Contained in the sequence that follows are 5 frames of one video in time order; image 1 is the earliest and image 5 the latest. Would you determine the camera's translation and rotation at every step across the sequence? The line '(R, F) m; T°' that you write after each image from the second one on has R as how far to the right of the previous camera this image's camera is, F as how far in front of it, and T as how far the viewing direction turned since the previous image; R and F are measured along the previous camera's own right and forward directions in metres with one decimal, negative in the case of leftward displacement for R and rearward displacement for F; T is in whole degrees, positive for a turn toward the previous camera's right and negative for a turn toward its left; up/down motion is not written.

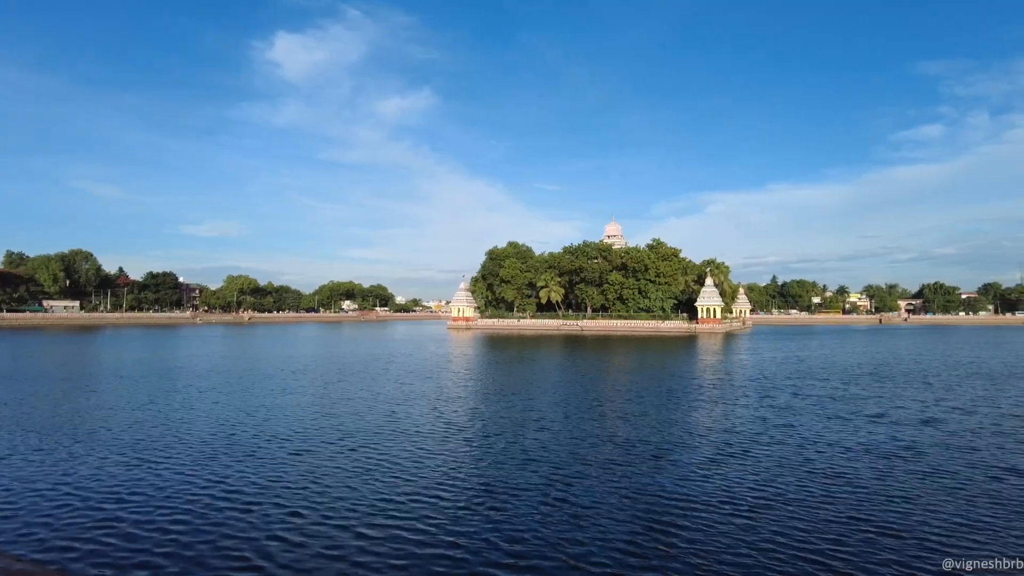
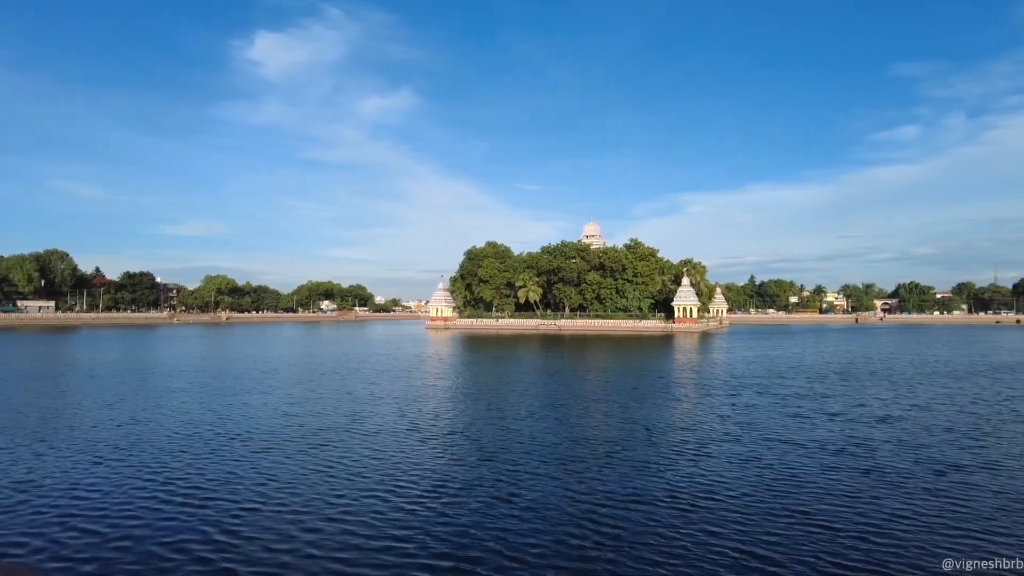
(+0.2, 0.0) m; +1°
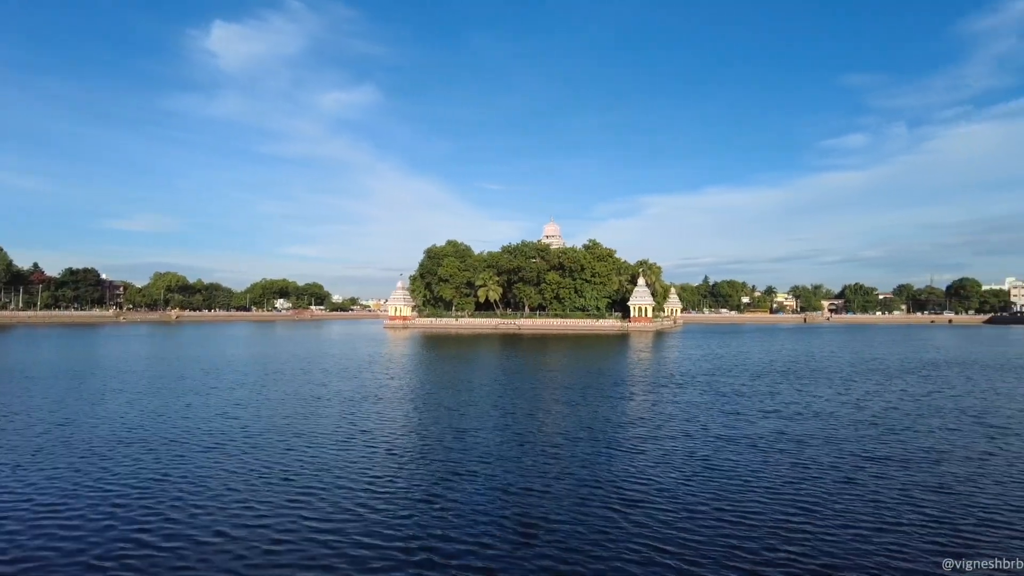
(-0.1, -0.3) m; +3°
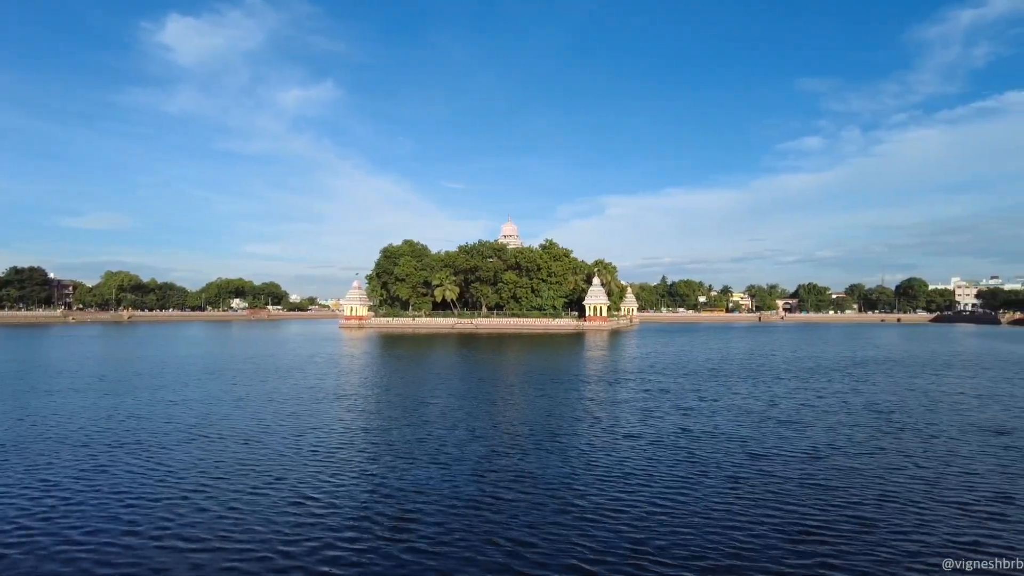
(+0.3, 0.0) m; +3°
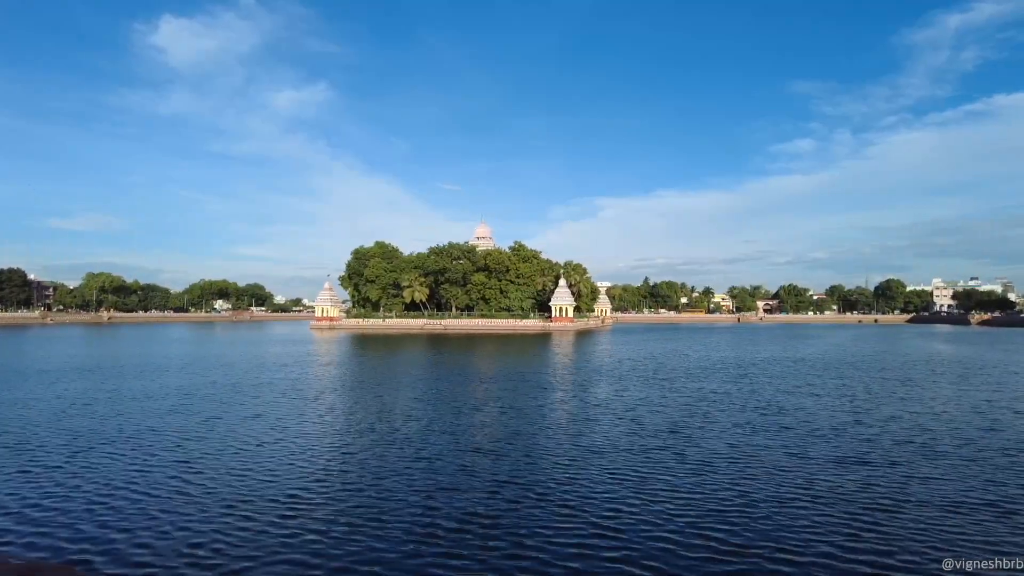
(+1.2, -0.4) m; 0°
